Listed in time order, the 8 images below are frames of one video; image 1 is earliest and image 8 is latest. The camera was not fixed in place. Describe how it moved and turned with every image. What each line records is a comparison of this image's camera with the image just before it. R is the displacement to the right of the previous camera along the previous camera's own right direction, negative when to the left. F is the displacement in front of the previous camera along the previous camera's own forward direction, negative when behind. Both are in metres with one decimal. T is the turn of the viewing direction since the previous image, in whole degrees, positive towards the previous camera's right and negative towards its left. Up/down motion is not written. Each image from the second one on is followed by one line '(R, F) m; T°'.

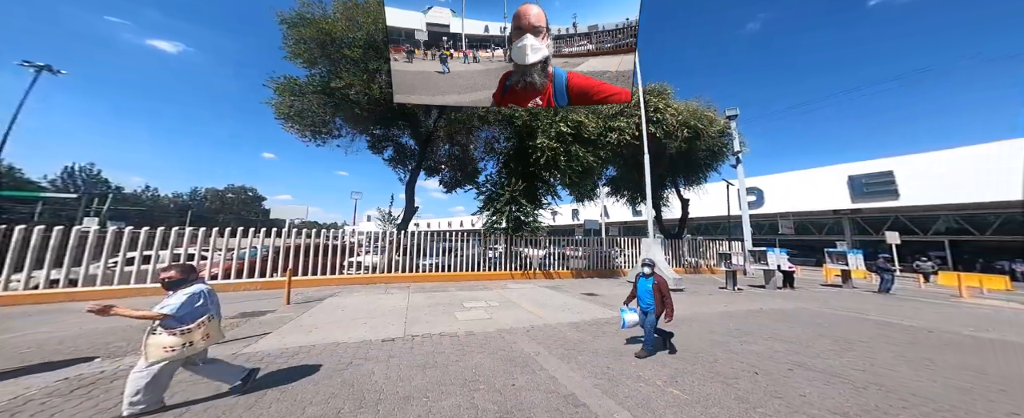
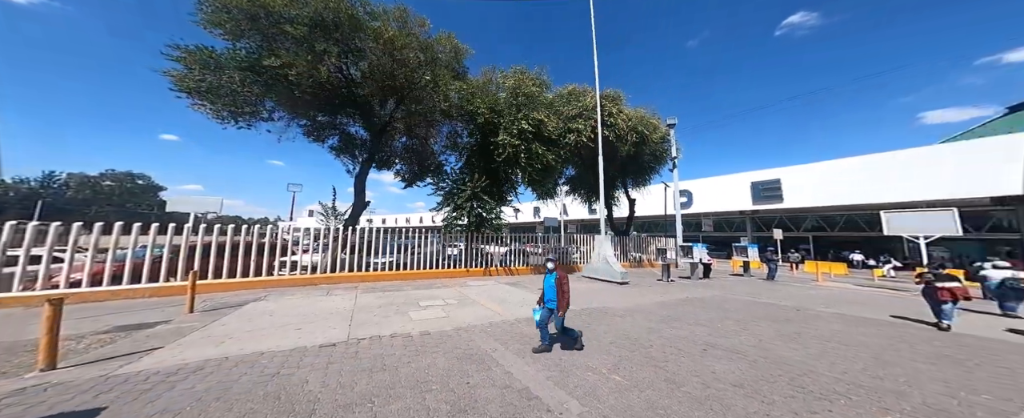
(+0.1, 0.0) m; +8°
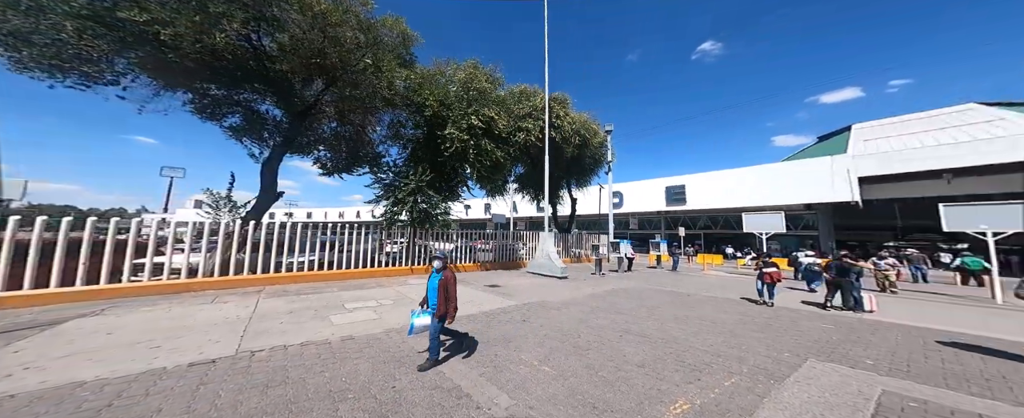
(+0.1, 0.0) m; +11°
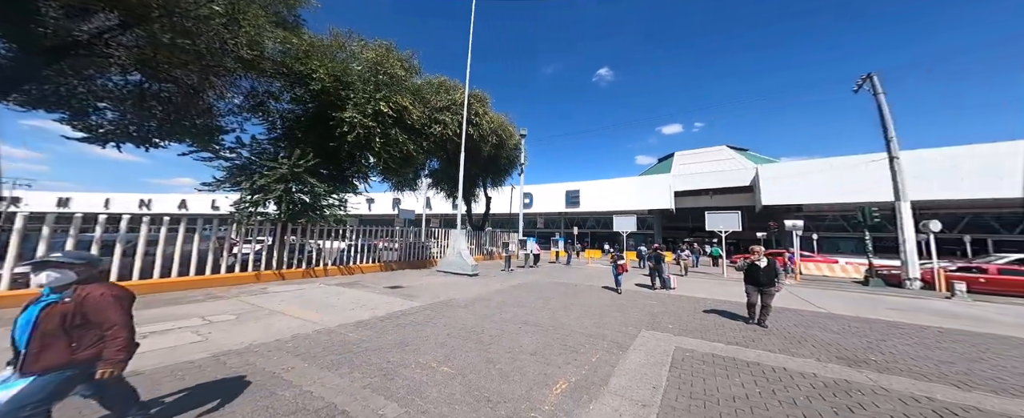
(+0.1, 0.0) m; +17°
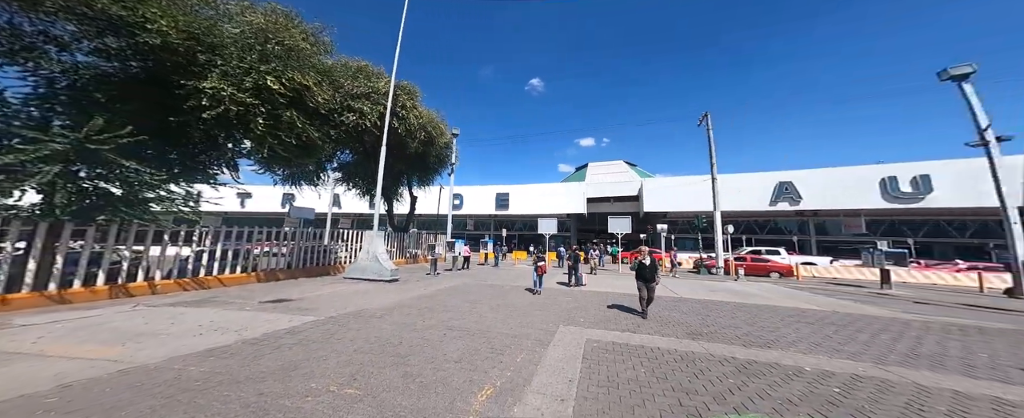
(+0.1, +0.1) m; +13°
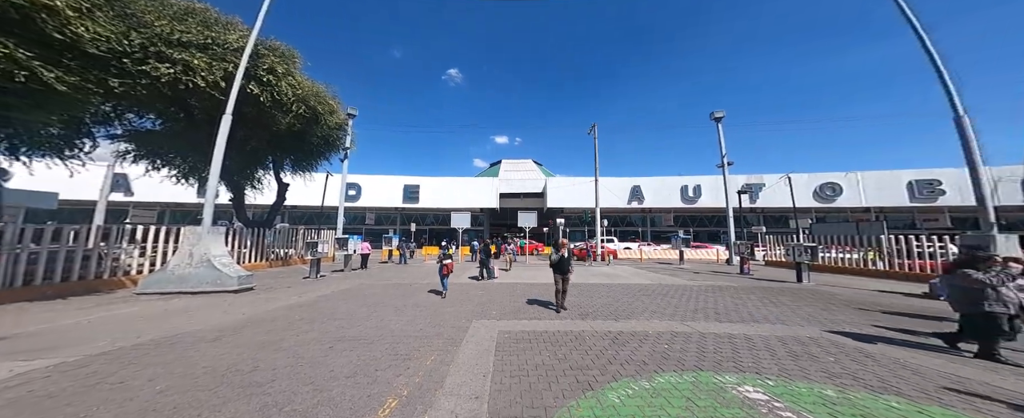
(+0.1, +0.4) m; +17°
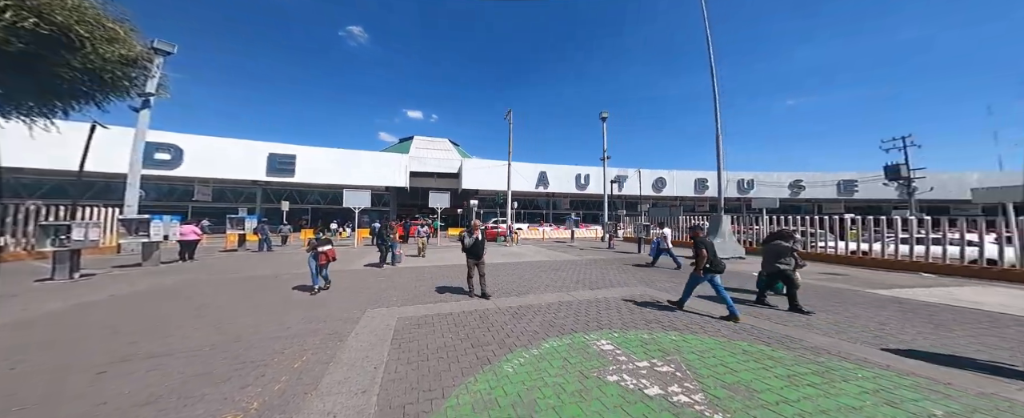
(+0.6, +0.2) m; +18°
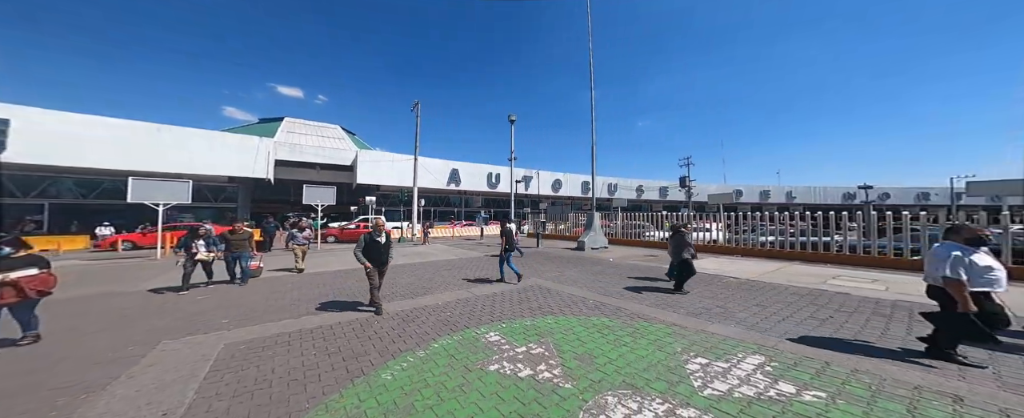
(+0.7, -0.1) m; +20°
